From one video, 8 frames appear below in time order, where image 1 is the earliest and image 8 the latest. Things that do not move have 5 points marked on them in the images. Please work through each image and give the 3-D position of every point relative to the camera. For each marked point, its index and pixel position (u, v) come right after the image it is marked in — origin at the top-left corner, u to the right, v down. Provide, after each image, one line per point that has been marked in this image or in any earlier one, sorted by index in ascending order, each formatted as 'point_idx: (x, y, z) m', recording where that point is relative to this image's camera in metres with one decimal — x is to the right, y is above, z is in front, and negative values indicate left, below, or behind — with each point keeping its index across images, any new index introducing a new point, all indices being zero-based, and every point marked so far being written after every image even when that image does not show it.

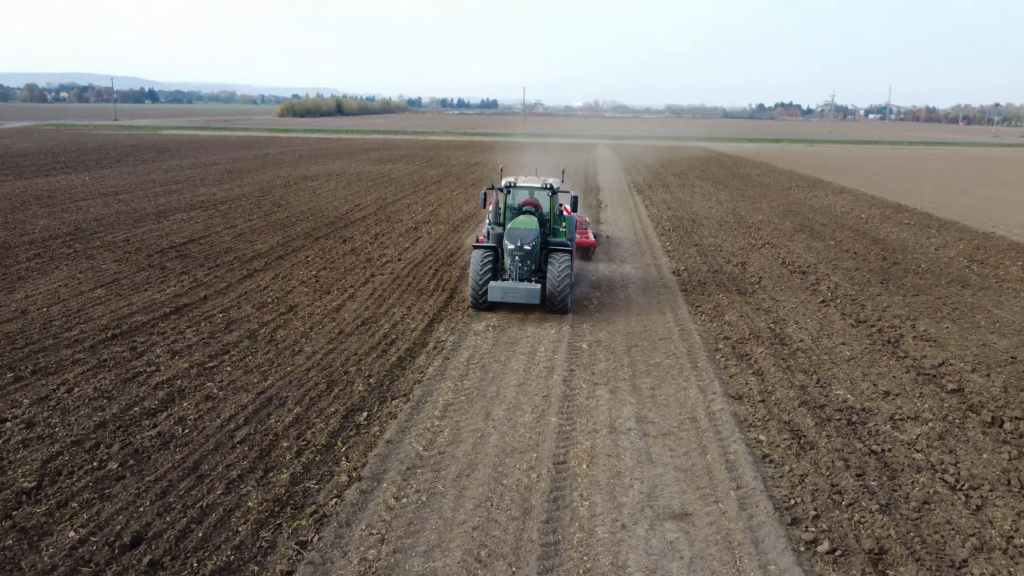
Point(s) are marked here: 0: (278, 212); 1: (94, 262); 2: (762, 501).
0: (-5.5, +1.8, +19.8) m
1: (-6.9, +0.4, +13.8) m
2: (+1.8, -1.5, +5.9) m
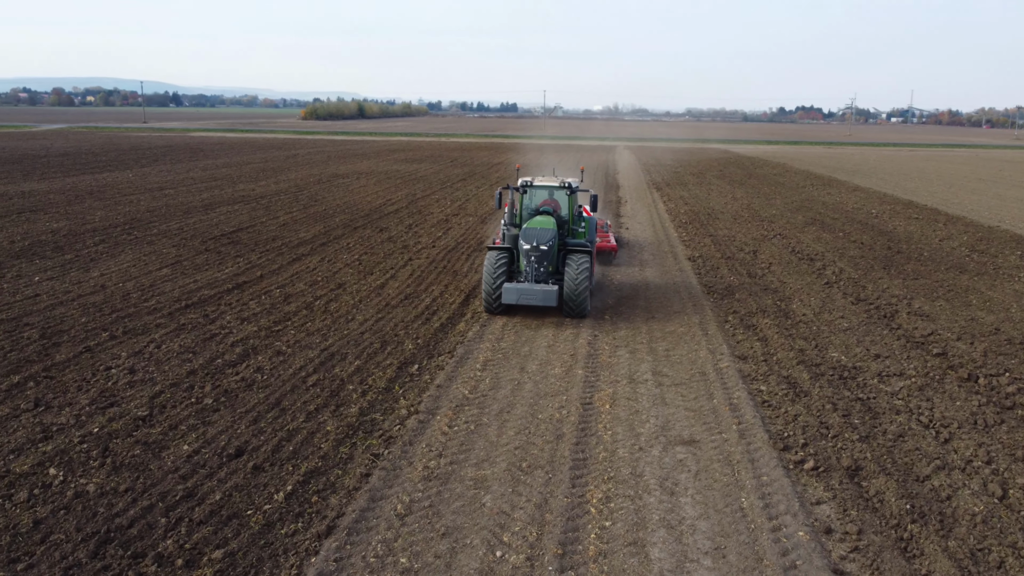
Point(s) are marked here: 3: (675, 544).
0: (-4.9, +2.1, +21.0) m
1: (-6.4, +0.8, +15.0) m
2: (+2.1, -1.2, +7.0) m
3: (+1.0, -1.6, +5.2) m
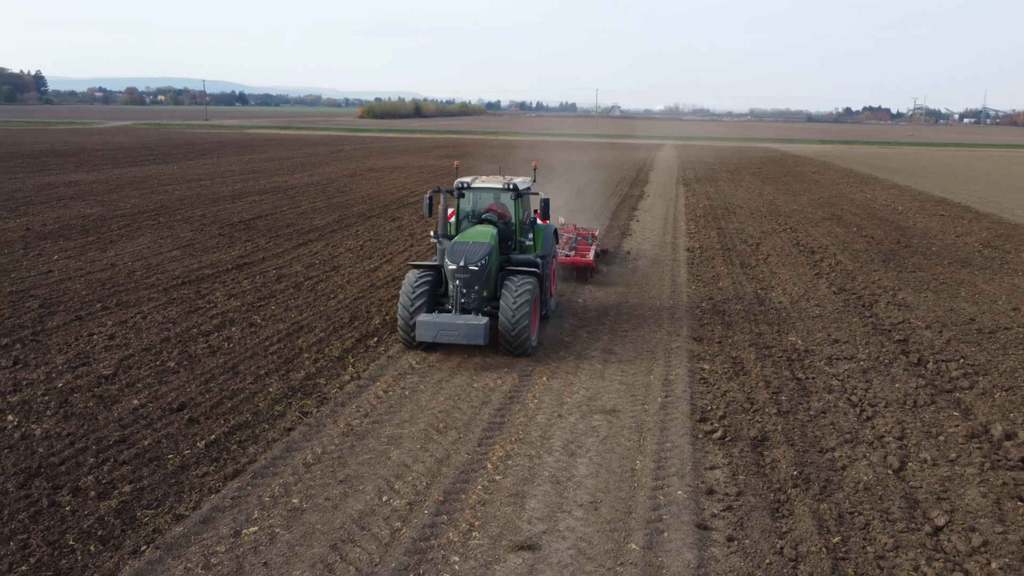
0: (-4.4, +2.4, +21.7) m
1: (-6.4, +1.1, +15.8) m
2: (+1.5, -1.0, +7.2) m
3: (+0.3, -1.4, +5.5) m
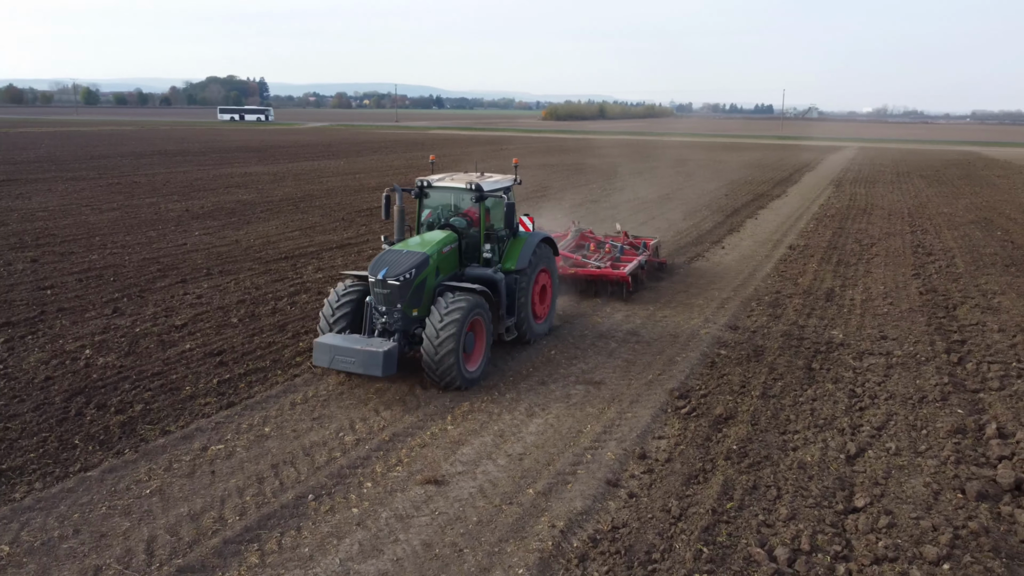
0: (-1.1, +2.7, +22.8) m
1: (-4.3, +1.5, +17.5) m
2: (+1.4, -0.9, +7.3) m
3: (-0.2, -1.1, +6.0) m
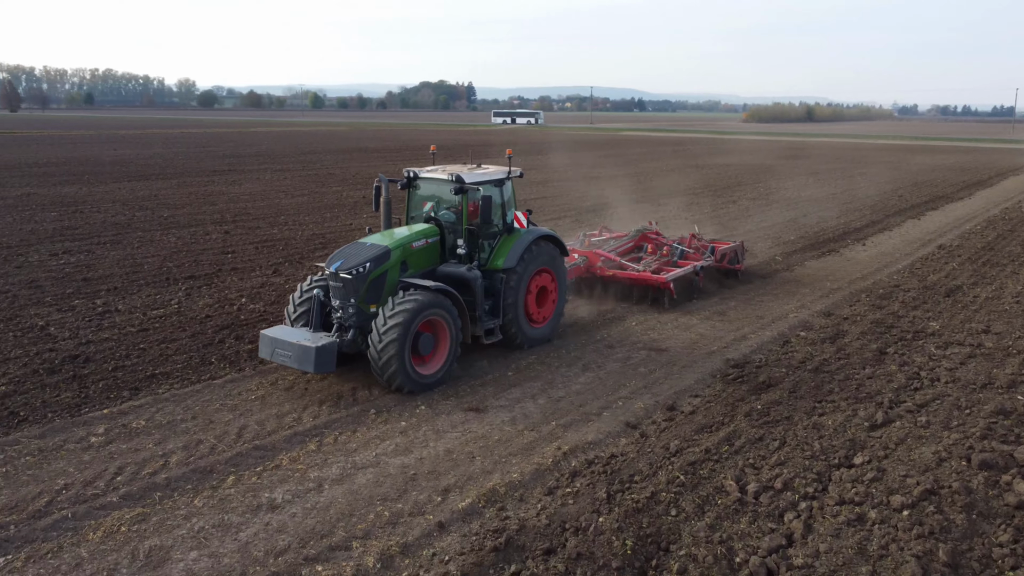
0: (+3.4, +2.9, +23.4) m
1: (-1.0, +1.9, +19.0) m
2: (+2.0, -0.6, +7.8) m
3: (+0.2, -0.8, +6.8) m
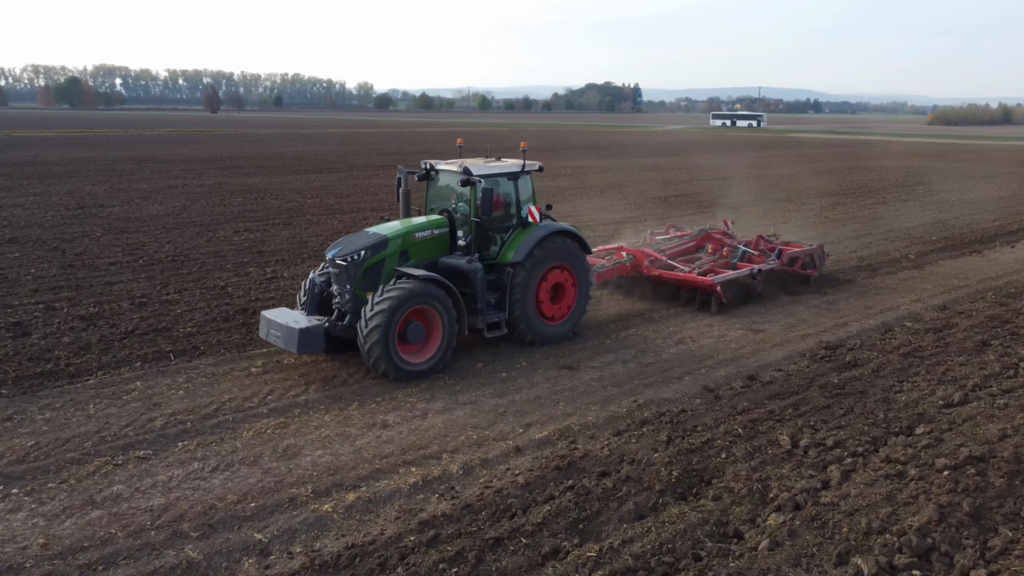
0: (+7.4, +2.9, +23.2) m
1: (+2.2, +2.1, +19.7) m
2: (+3.1, -0.5, +8.1) m
3: (+1.1, -0.6, +7.5) m
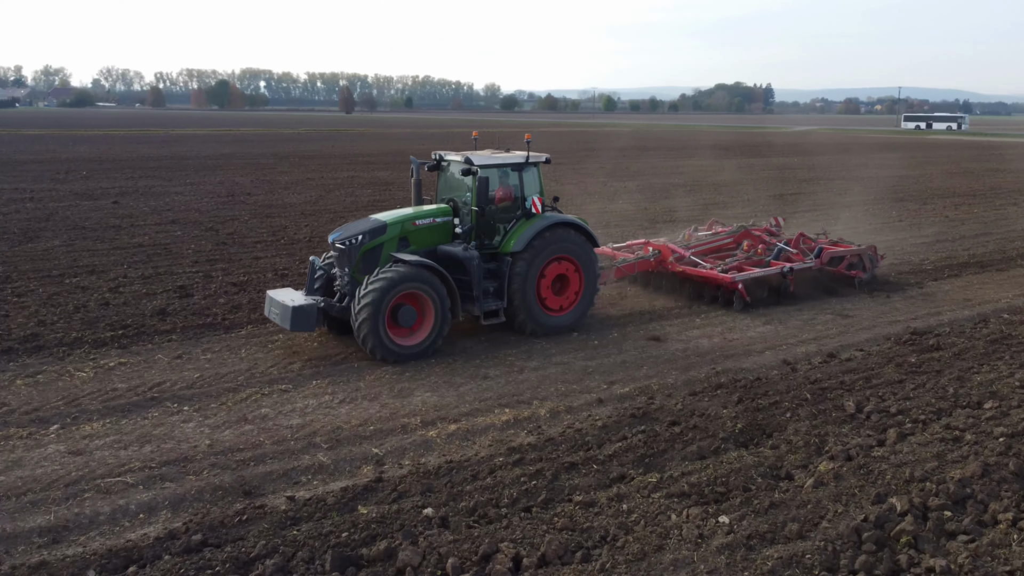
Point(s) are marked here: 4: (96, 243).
0: (+10.6, +2.8, +22.6) m
1: (+5.0, +2.2, +19.9) m
2: (+4.0, -0.4, +8.4) m
3: (+2.0, -0.4, +8.0) m
4: (-6.2, +0.7, +12.5) m
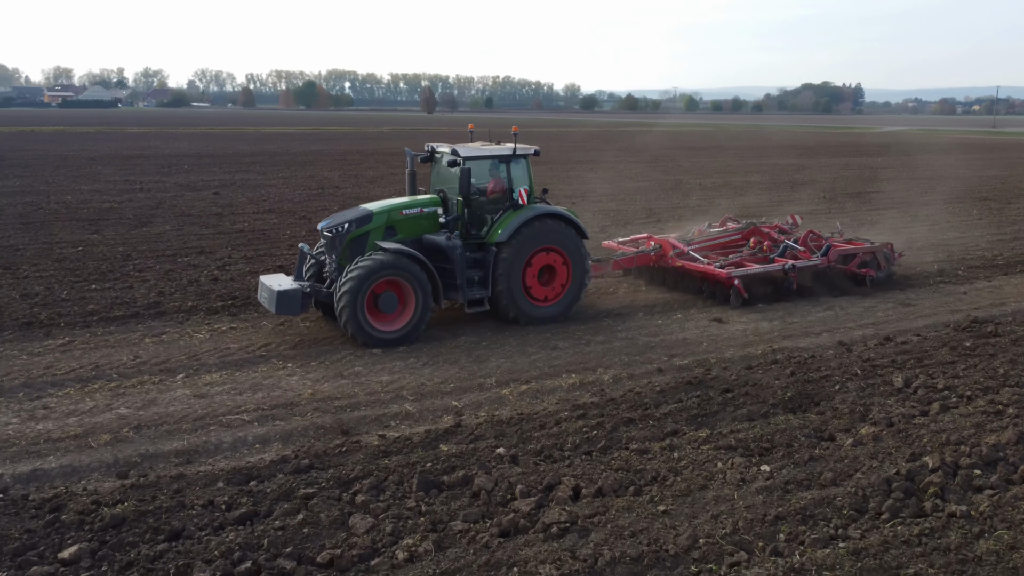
0: (+12.7, +2.8, +22.1) m
1: (+6.8, +2.3, +20.0) m
2: (+4.8, -0.3, +8.6) m
3: (+2.7, -0.3, +8.4) m
4: (-5.1, +1.0, +13.6) m
